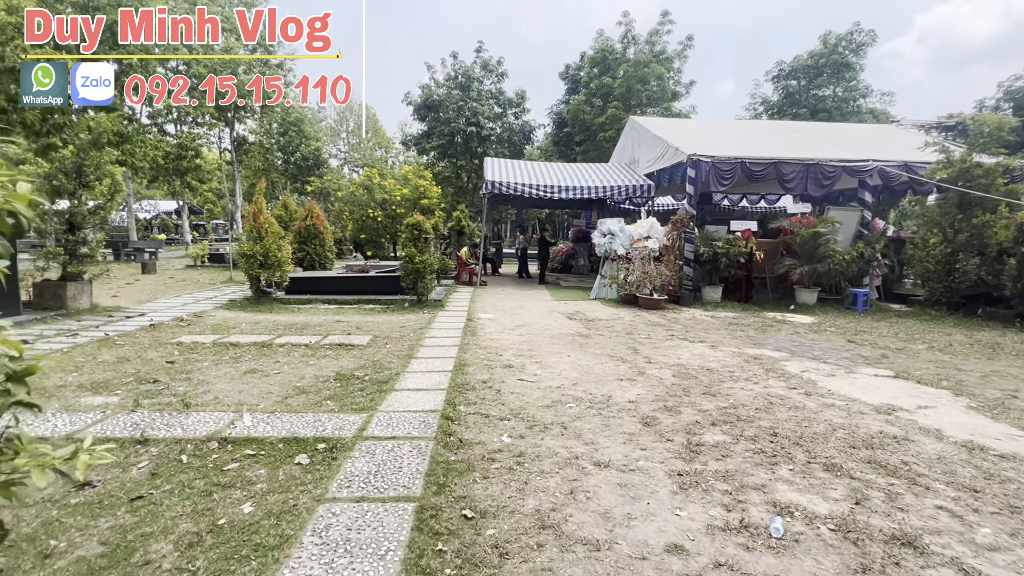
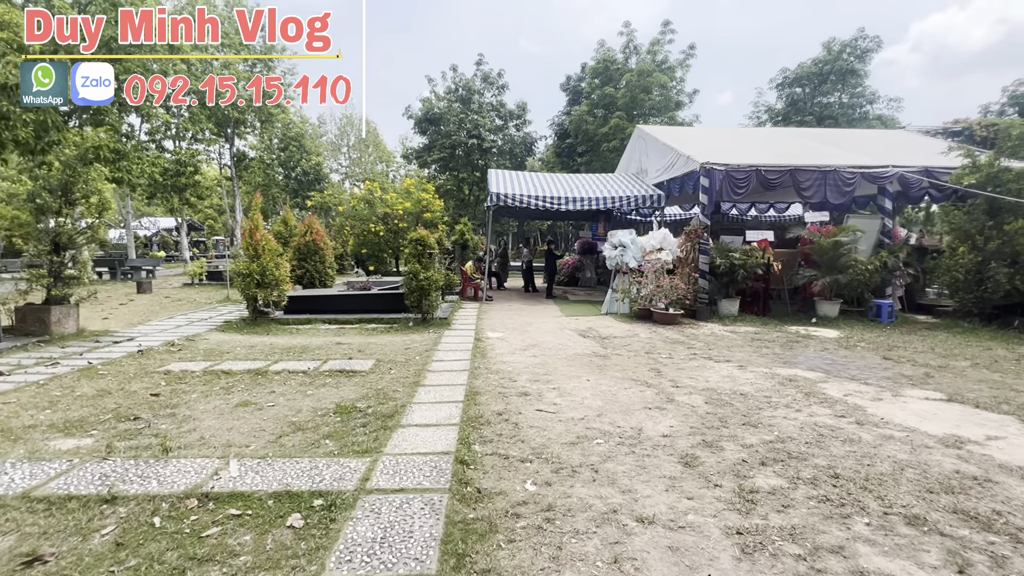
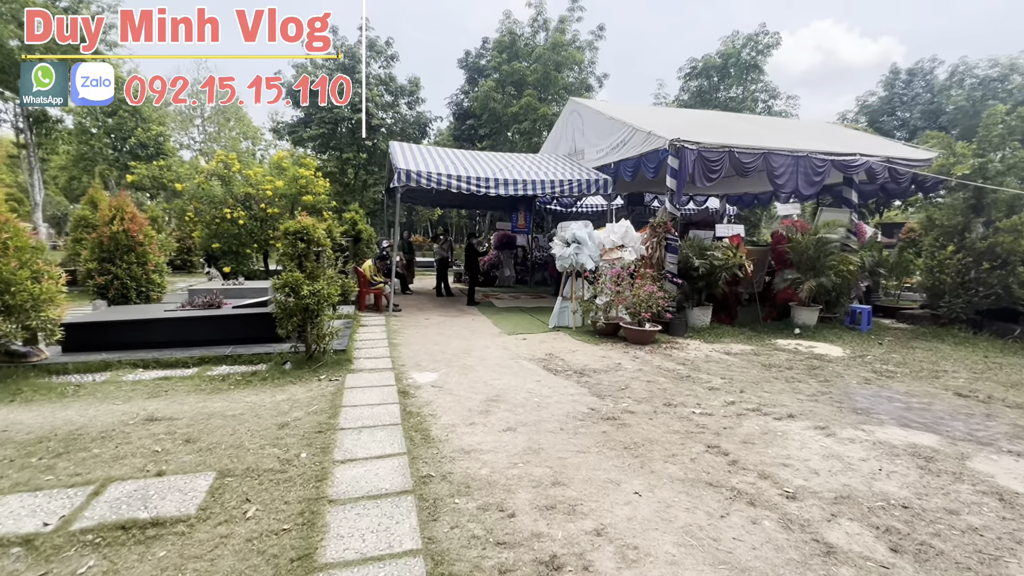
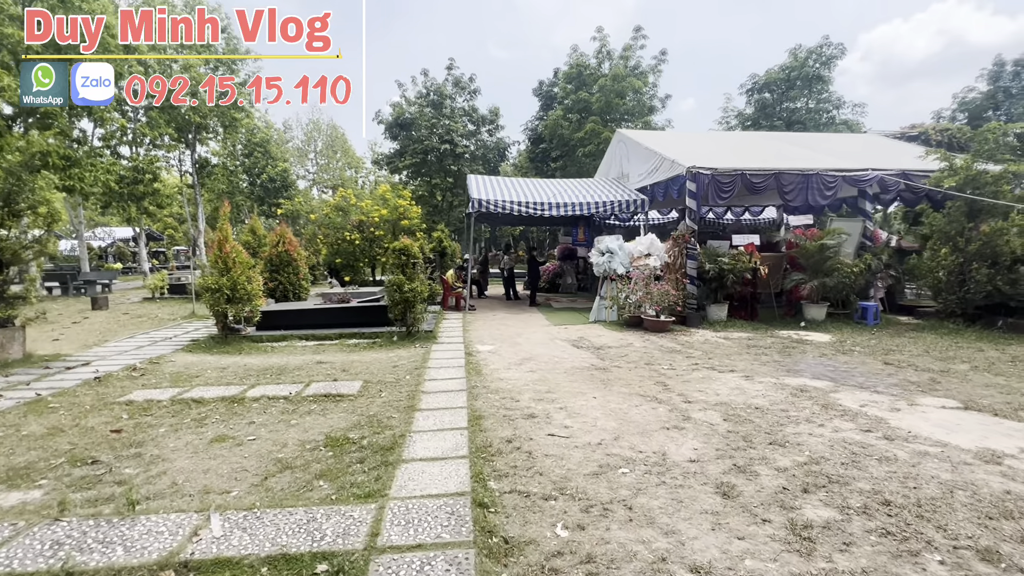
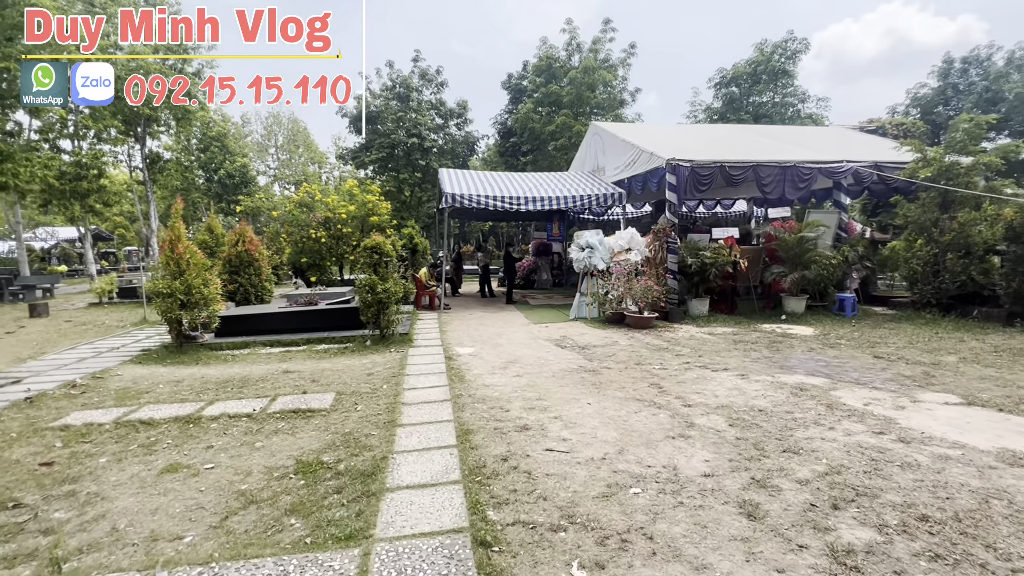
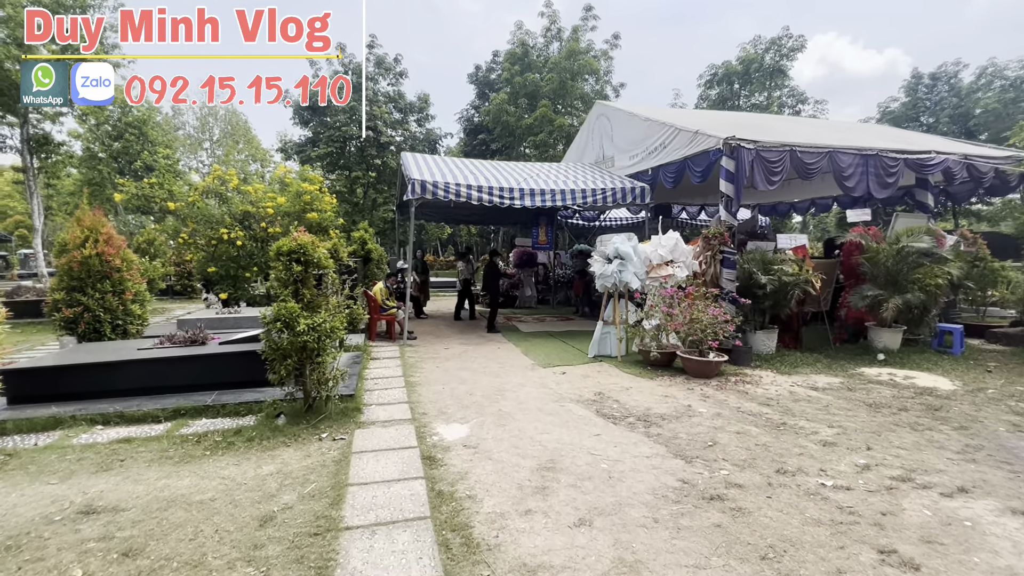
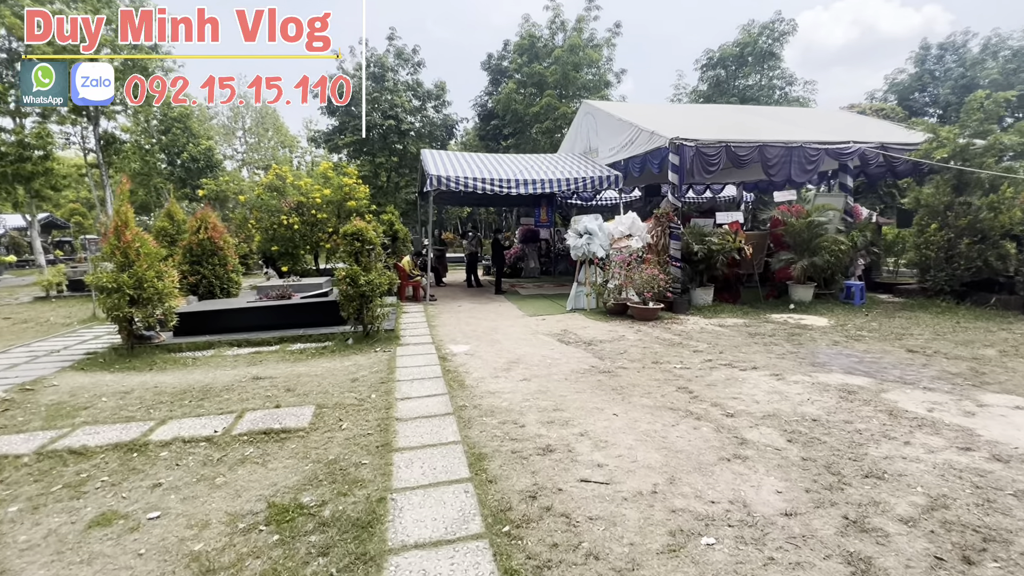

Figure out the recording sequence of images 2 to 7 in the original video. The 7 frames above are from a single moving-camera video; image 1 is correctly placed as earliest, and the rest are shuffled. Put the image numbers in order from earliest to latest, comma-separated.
2, 4, 5, 7, 3, 6
